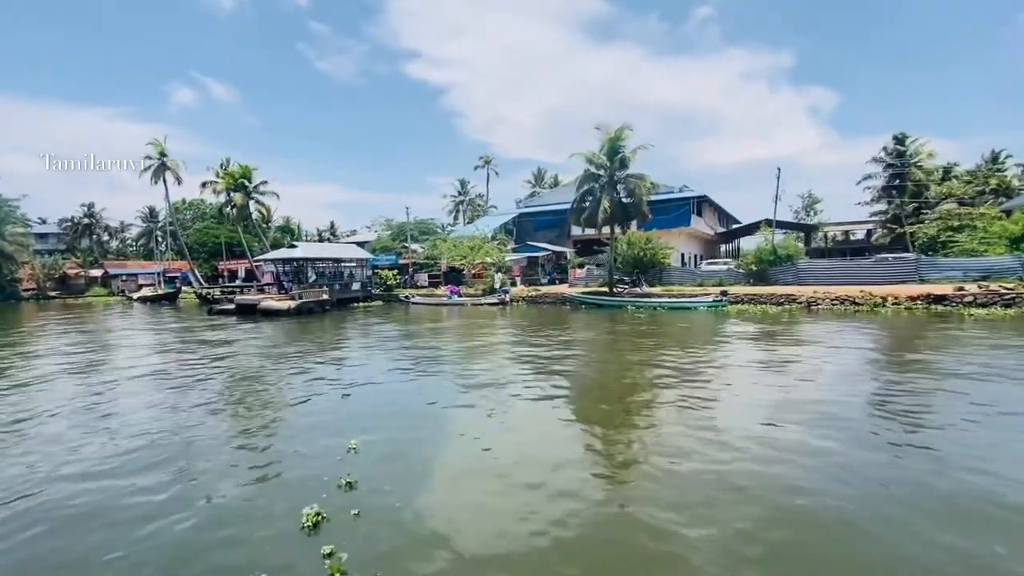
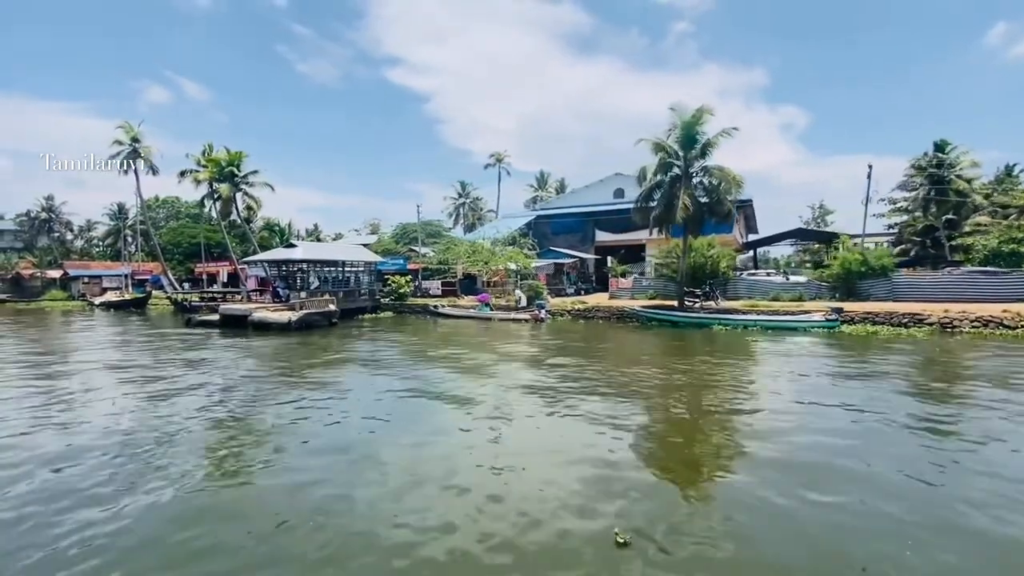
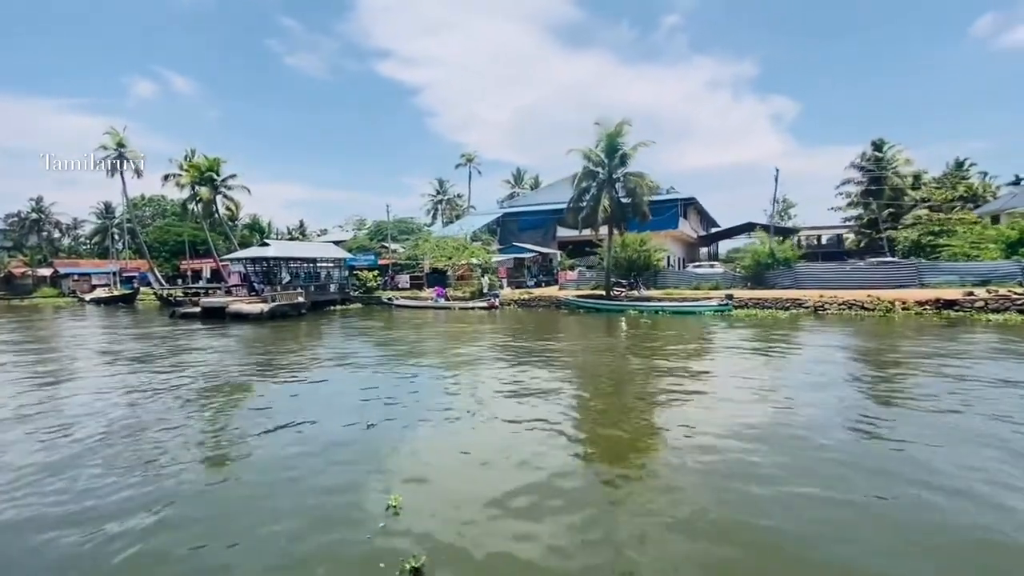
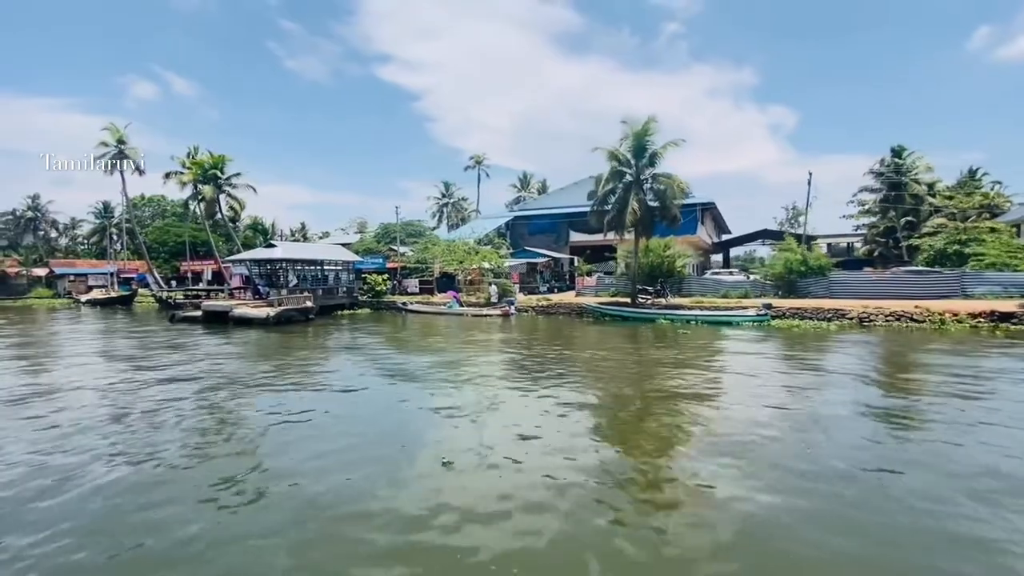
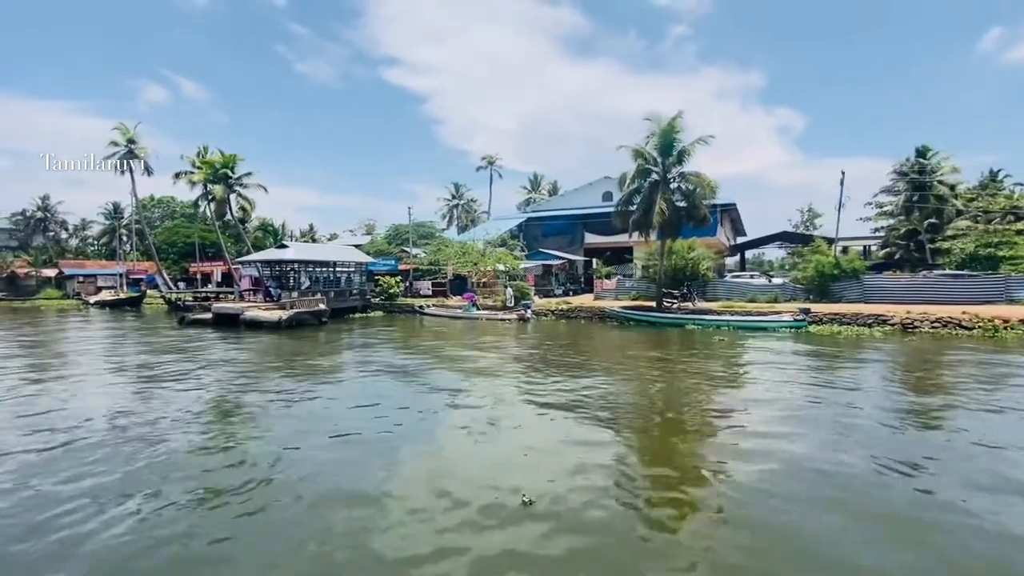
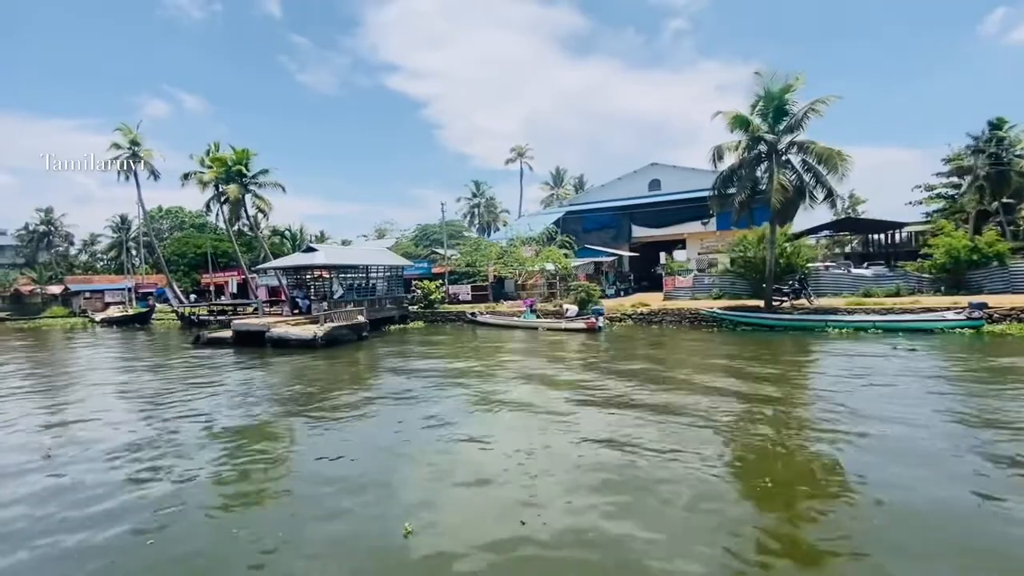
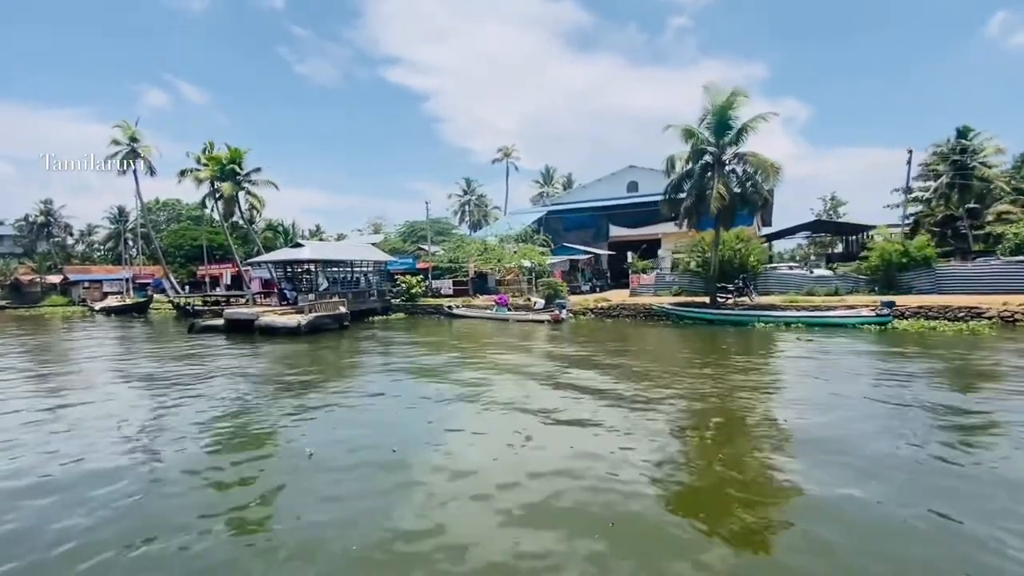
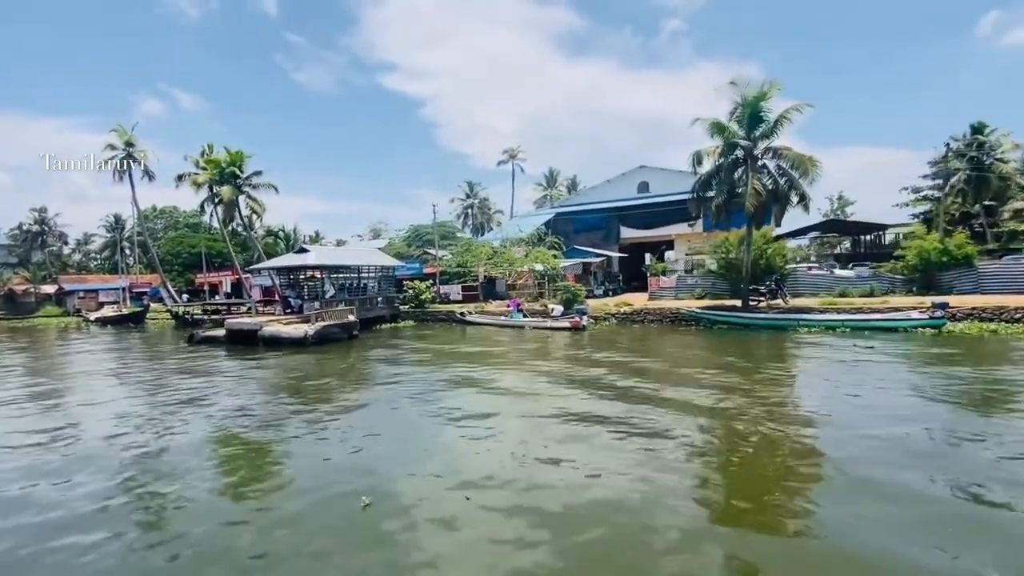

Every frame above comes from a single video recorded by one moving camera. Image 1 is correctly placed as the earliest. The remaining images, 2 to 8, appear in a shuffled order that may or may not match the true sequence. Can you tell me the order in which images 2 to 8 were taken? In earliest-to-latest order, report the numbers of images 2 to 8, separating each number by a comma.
3, 4, 5, 2, 7, 8, 6
